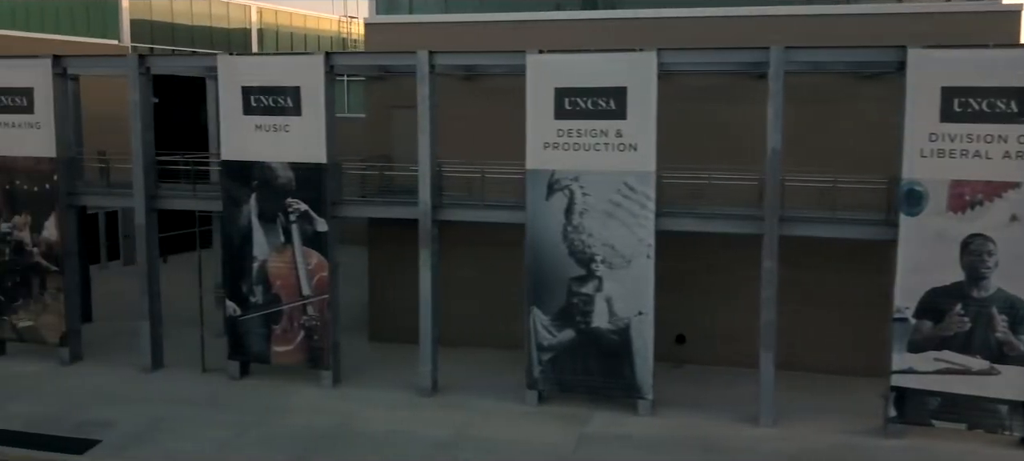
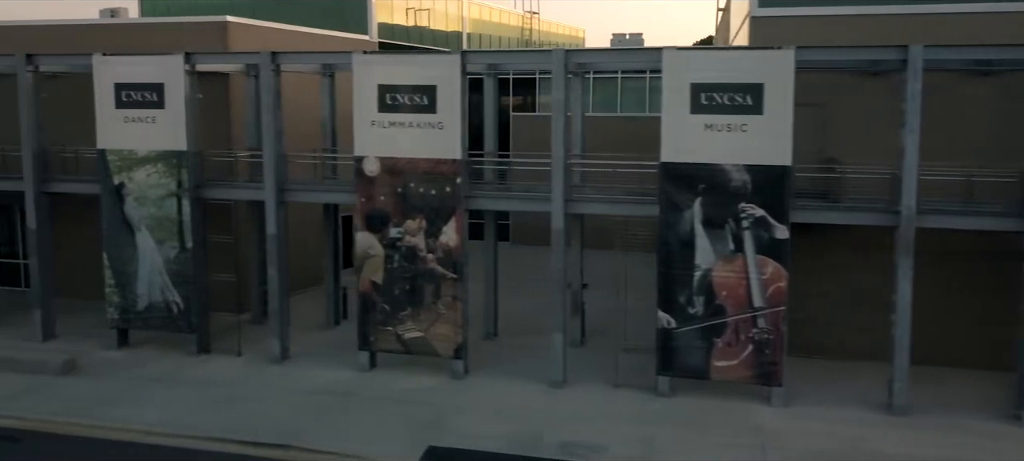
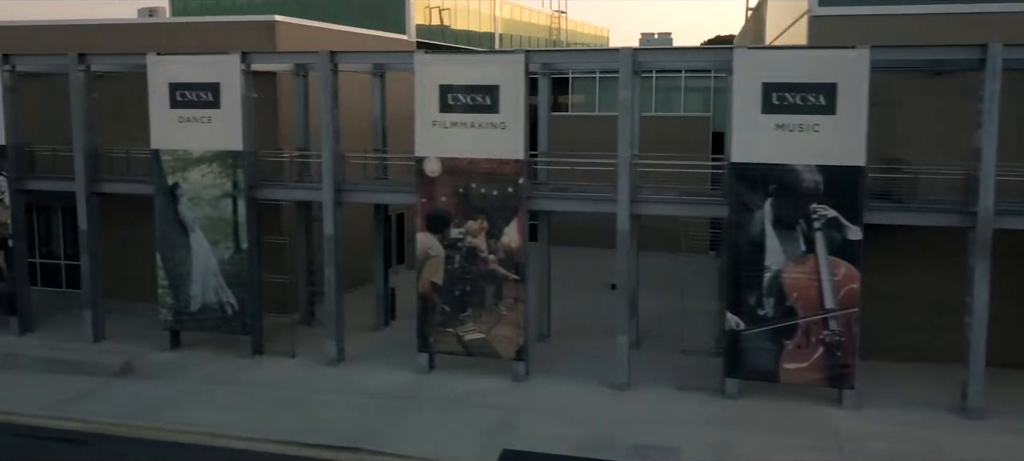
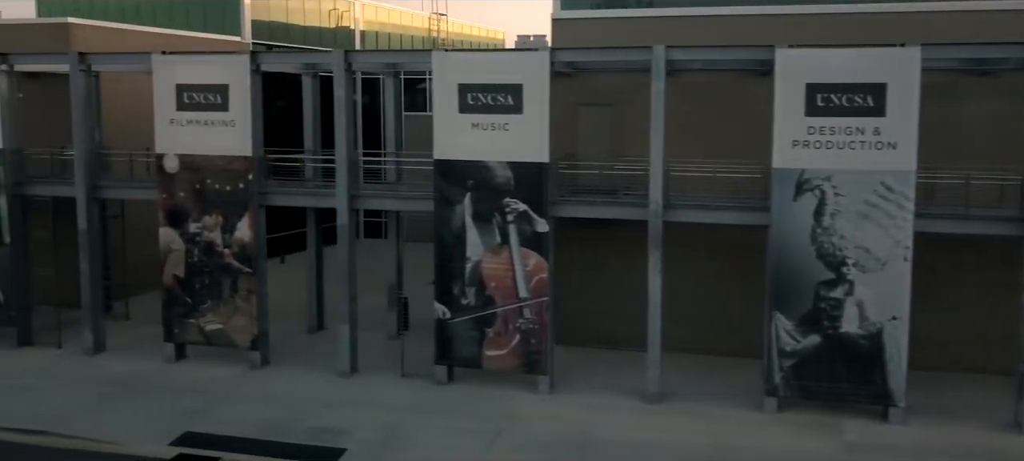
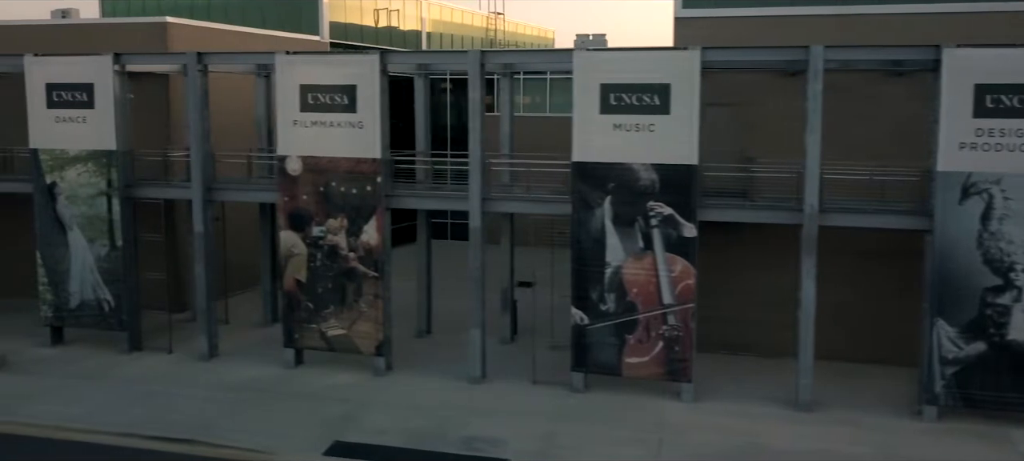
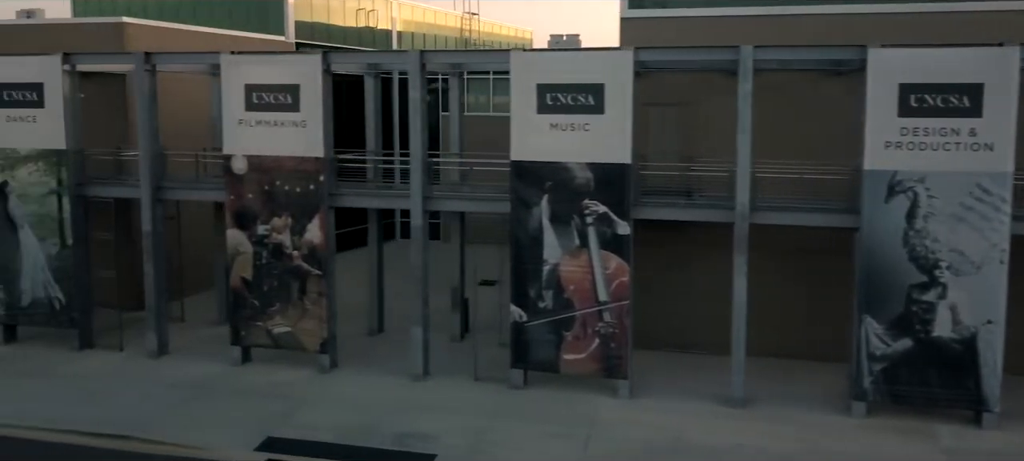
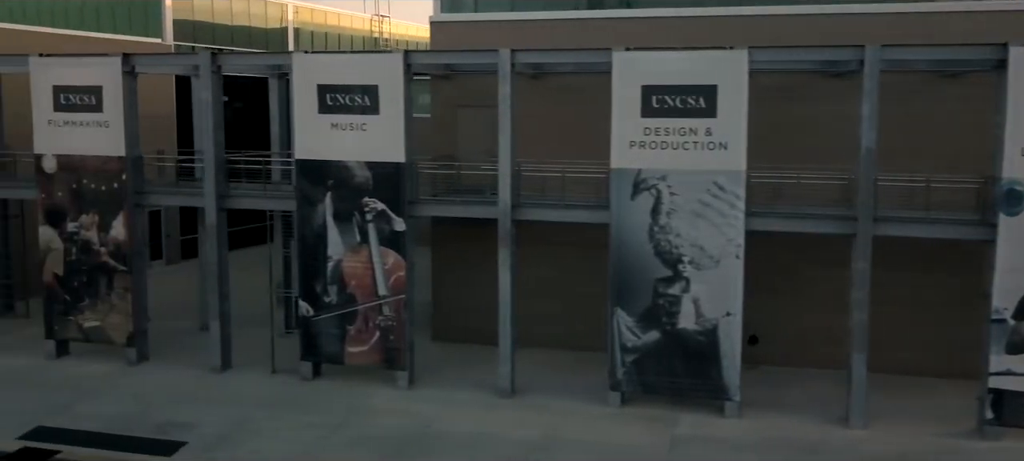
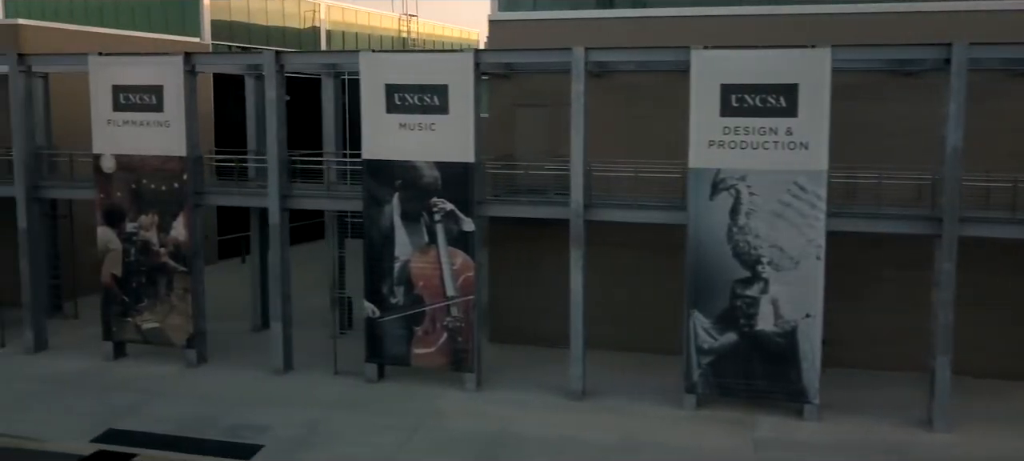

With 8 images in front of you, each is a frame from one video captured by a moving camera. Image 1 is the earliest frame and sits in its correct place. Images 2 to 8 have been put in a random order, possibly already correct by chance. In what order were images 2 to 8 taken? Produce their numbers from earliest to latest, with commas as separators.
7, 8, 4, 6, 5, 2, 3
